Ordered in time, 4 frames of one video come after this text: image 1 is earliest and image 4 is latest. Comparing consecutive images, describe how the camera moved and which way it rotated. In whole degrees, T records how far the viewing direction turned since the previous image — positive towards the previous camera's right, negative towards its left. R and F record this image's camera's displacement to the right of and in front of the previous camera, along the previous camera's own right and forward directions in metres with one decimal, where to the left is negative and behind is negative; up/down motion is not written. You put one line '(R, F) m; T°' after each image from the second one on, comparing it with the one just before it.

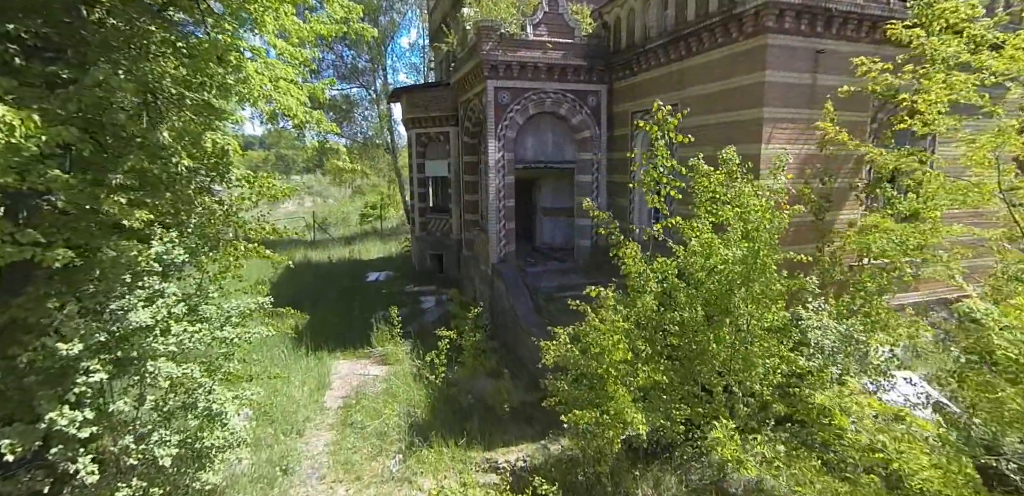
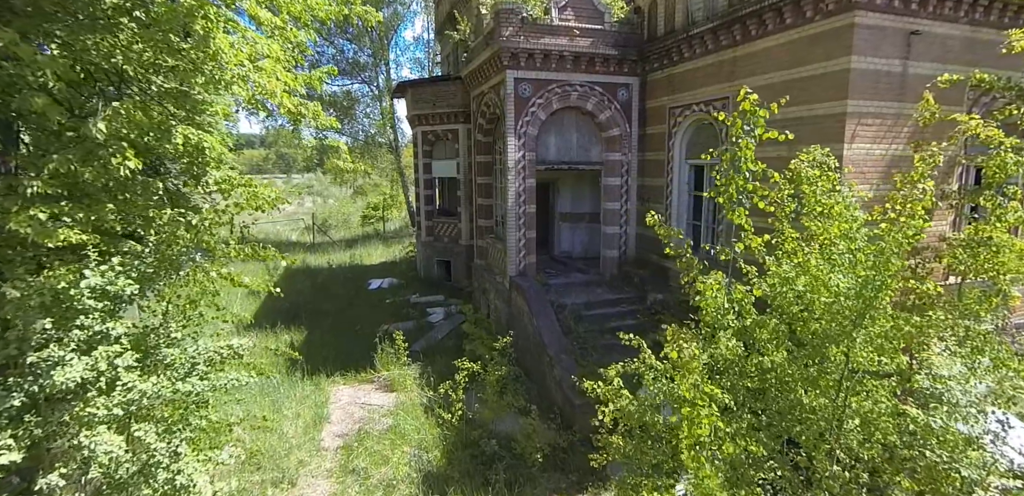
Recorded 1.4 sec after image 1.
(-0.4, +1.2) m; 0°
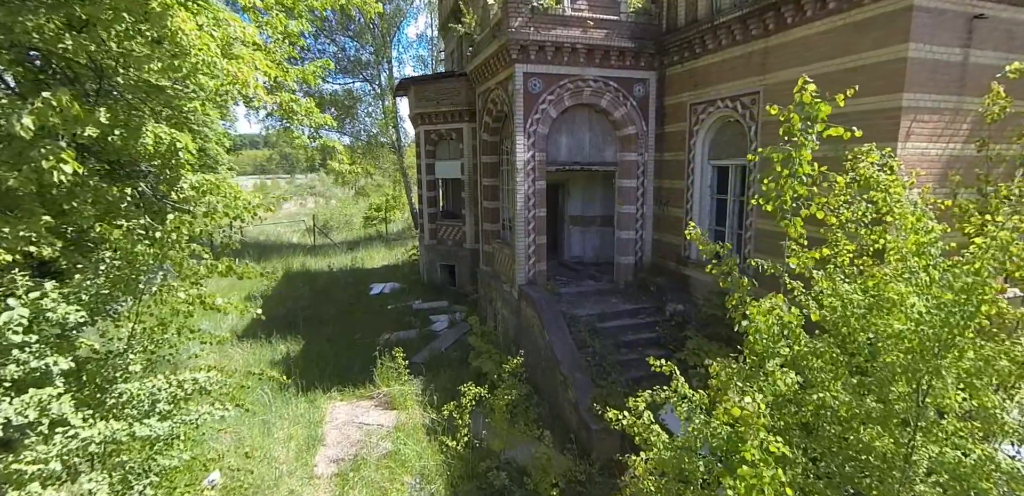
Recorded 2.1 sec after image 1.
(-0.1, +0.6) m; 0°
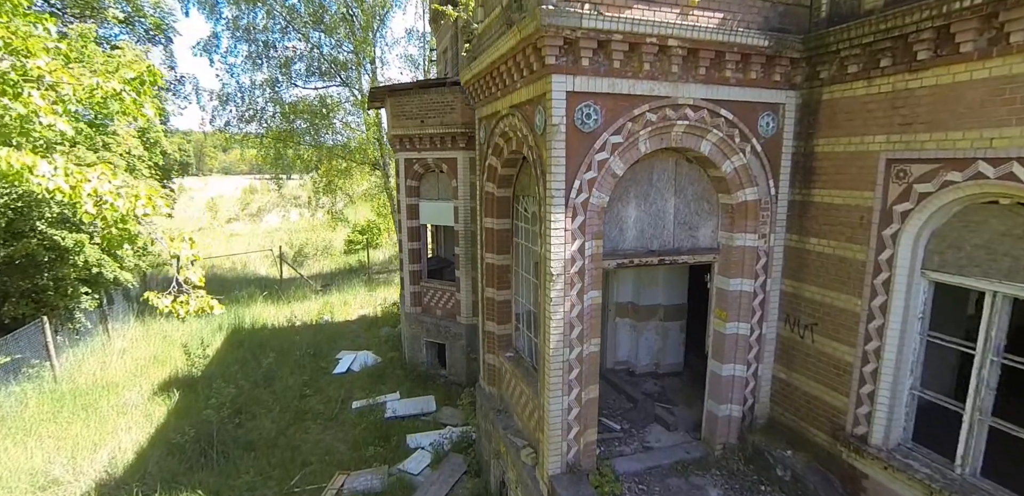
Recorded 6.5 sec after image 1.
(-0.3, +4.1) m; 0°
